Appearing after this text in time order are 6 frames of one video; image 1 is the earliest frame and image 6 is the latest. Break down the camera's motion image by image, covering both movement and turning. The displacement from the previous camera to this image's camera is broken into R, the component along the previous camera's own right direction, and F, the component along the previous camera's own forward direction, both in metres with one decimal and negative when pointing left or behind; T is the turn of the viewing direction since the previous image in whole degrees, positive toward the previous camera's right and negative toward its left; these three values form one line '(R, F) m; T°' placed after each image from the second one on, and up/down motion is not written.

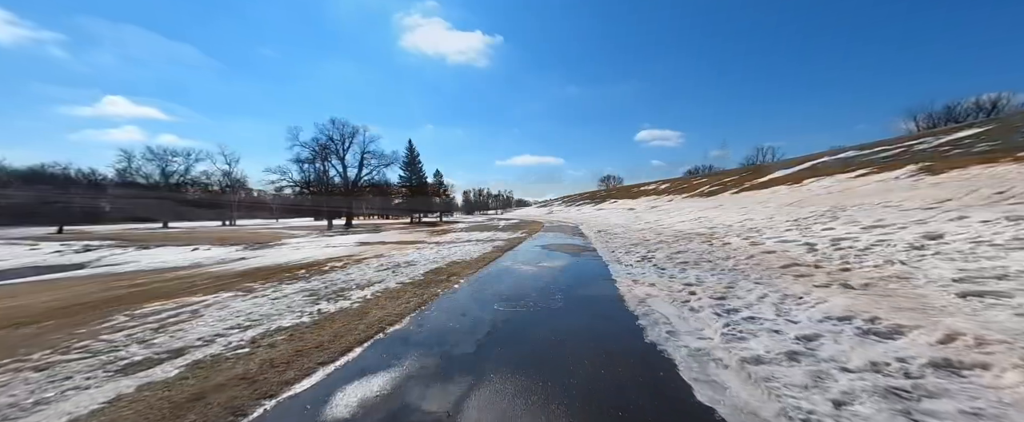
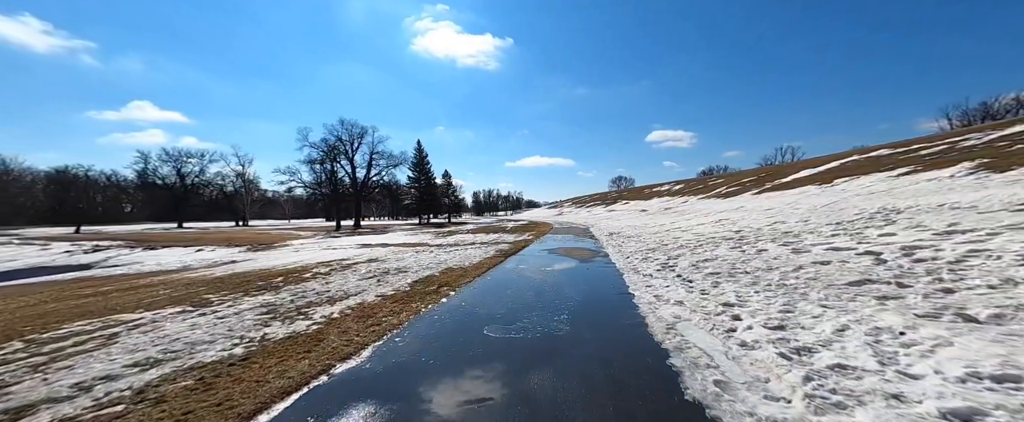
(+0.2, +1.2) m; -2°
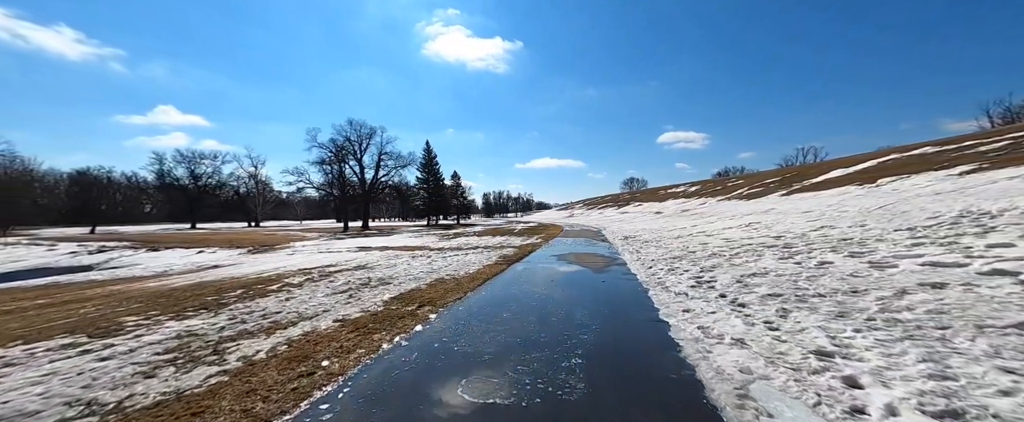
(+0.2, +1.6) m; -2°
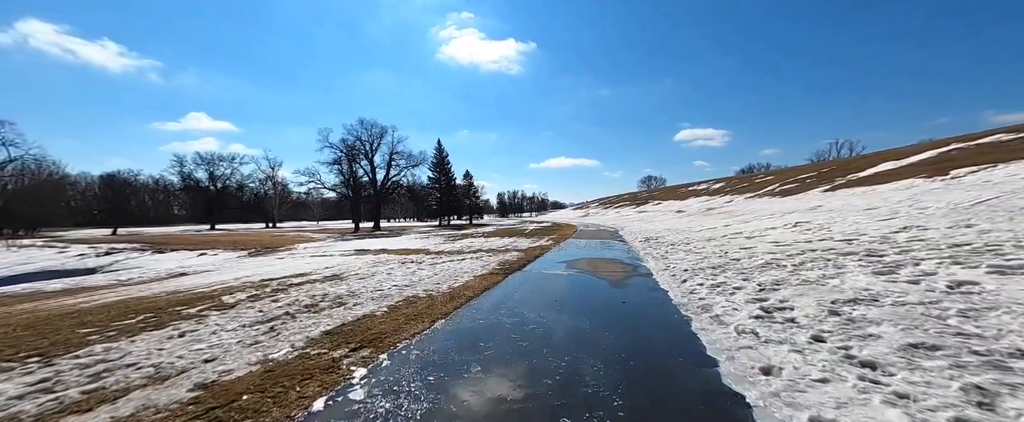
(+0.5, +2.1) m; -3°
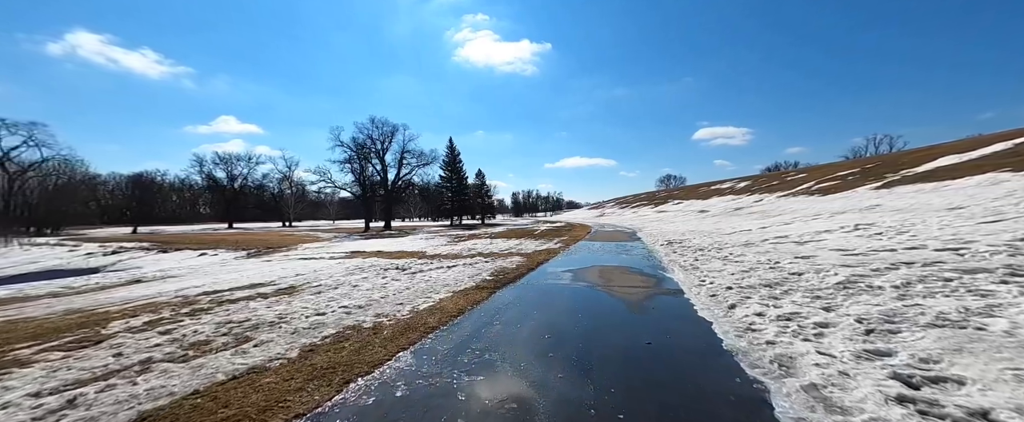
(+0.5, +2.1) m; -3°
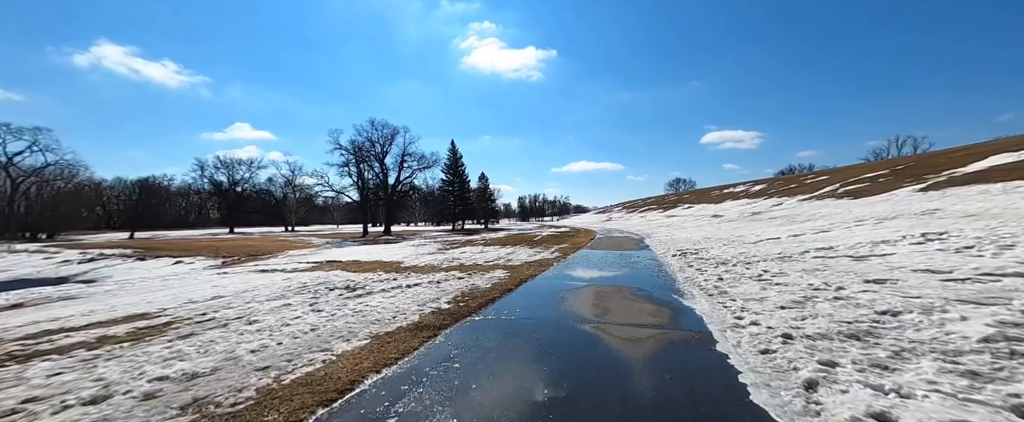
(+0.9, +2.5) m; -1°
